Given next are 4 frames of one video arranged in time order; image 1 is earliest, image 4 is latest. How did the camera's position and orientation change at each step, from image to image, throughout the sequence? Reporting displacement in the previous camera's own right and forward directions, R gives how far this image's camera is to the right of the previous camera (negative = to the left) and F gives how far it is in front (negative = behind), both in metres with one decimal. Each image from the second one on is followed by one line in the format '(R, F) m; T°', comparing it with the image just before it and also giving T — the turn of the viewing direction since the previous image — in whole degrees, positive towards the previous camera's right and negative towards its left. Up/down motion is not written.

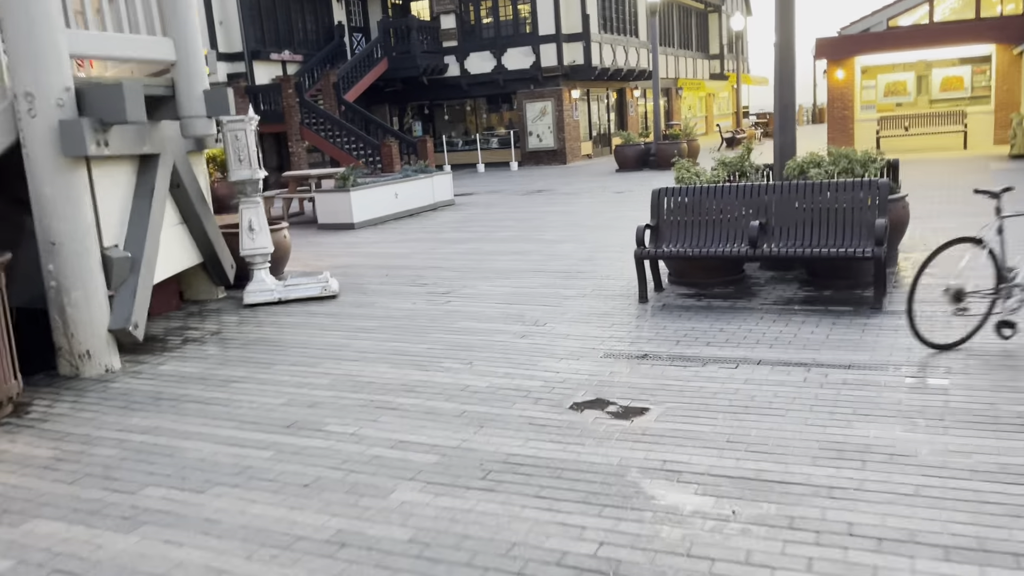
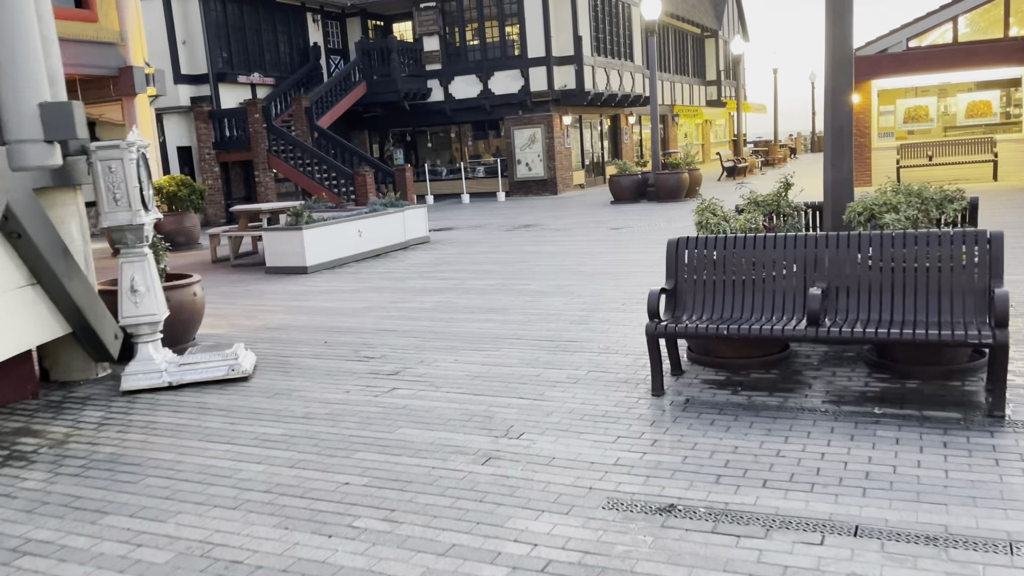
(+0.2, +2.1) m; +1°
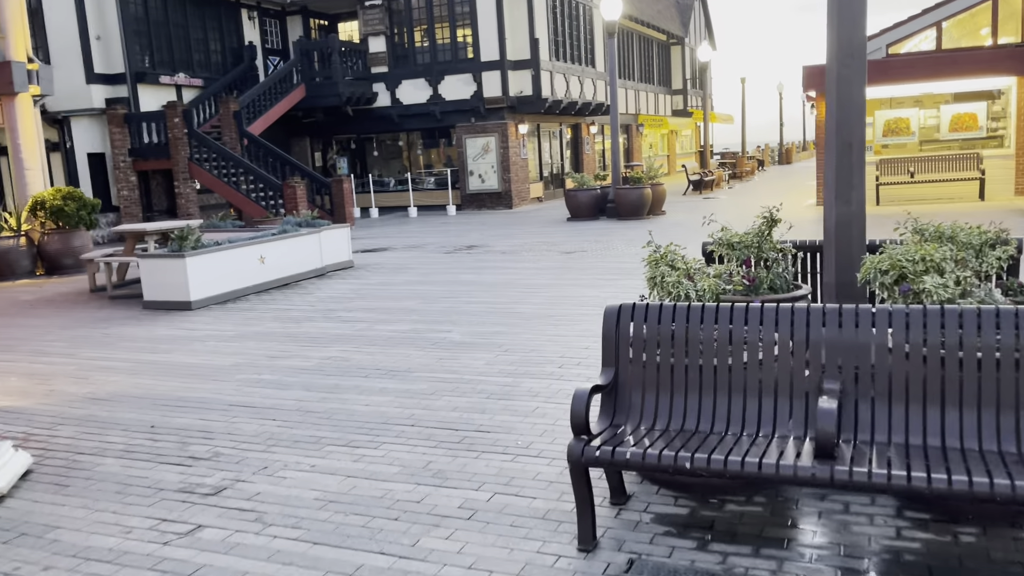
(+0.5, +1.9) m; +2°
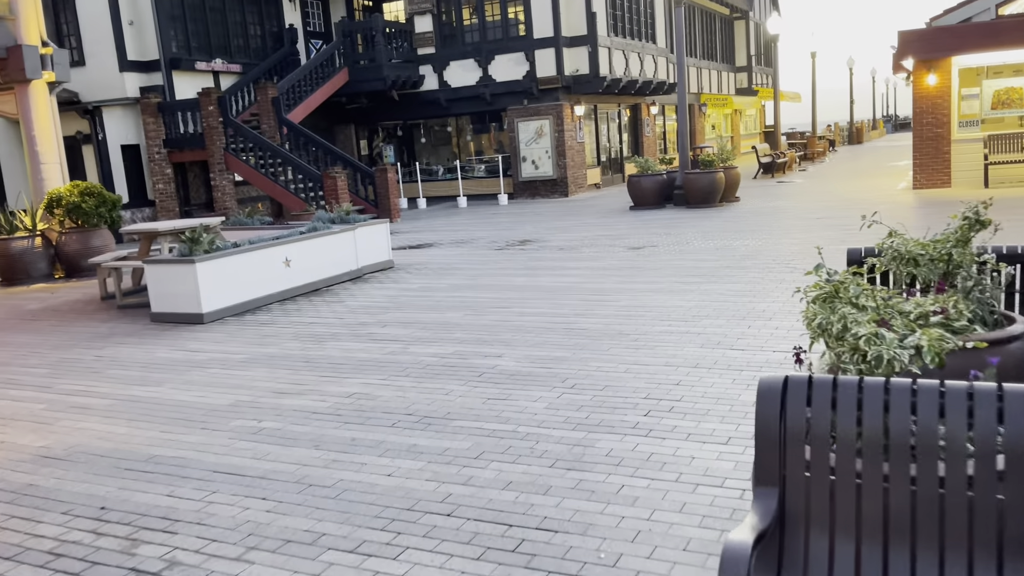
(-0.1, +1.6) m; -4°
